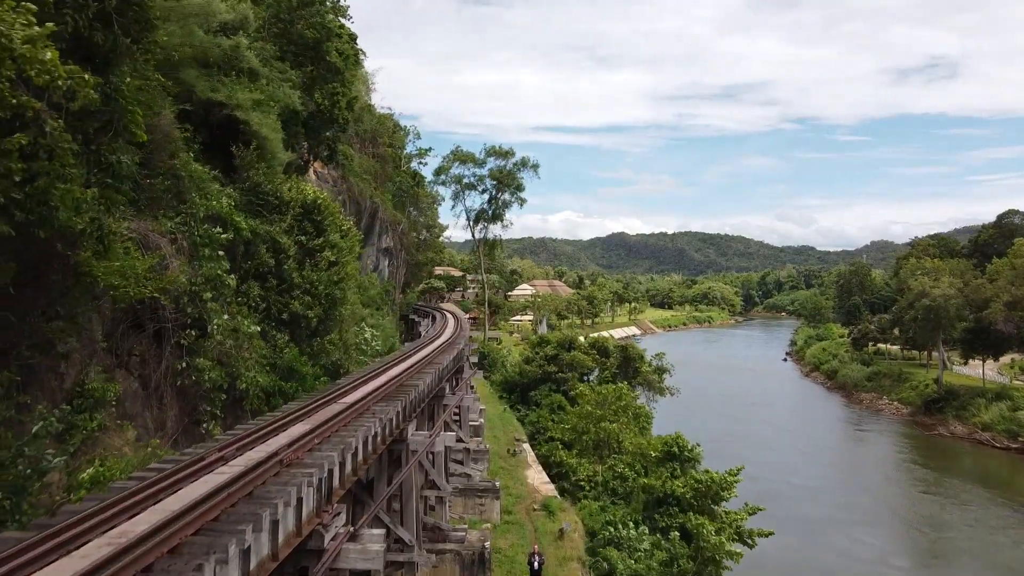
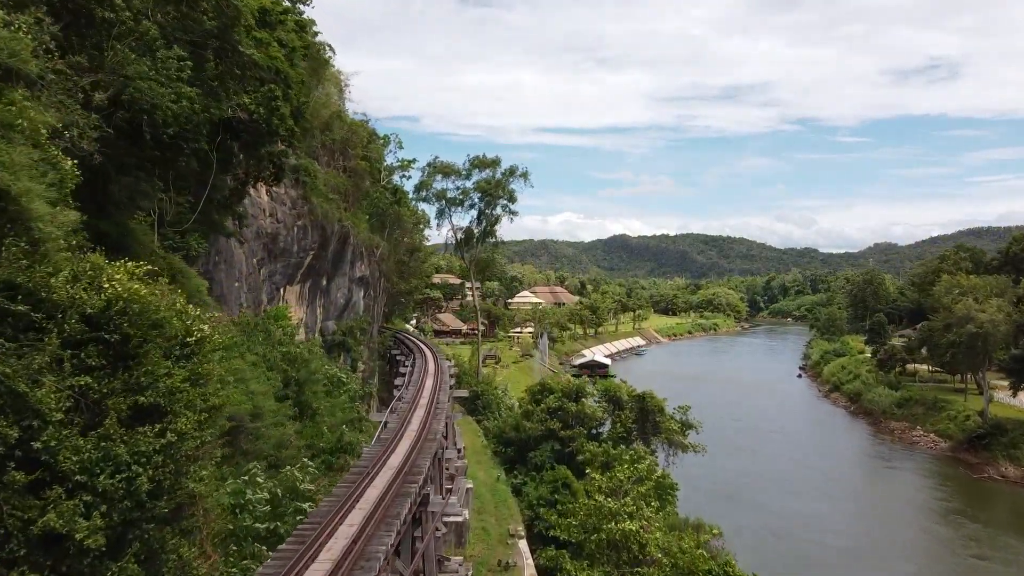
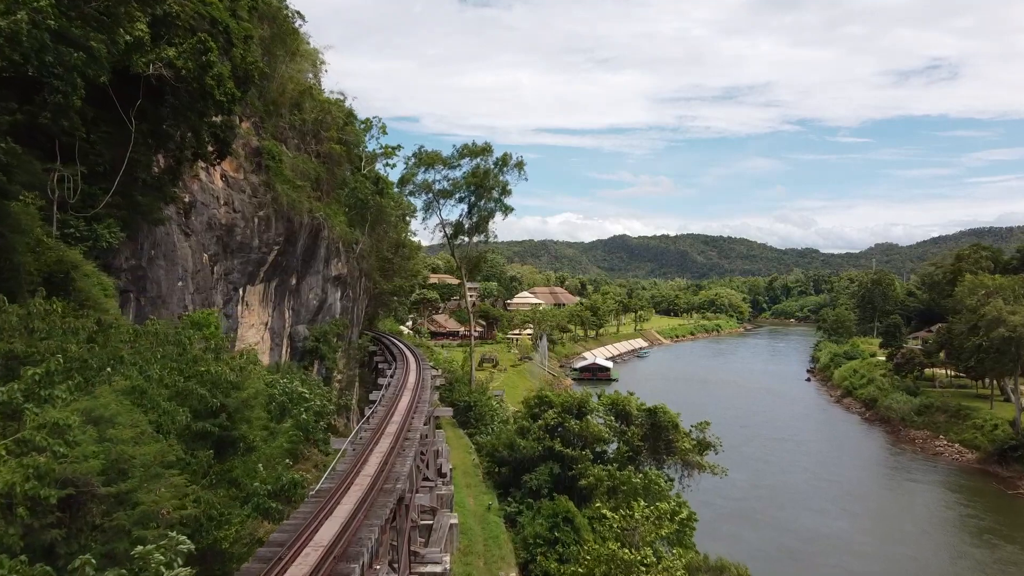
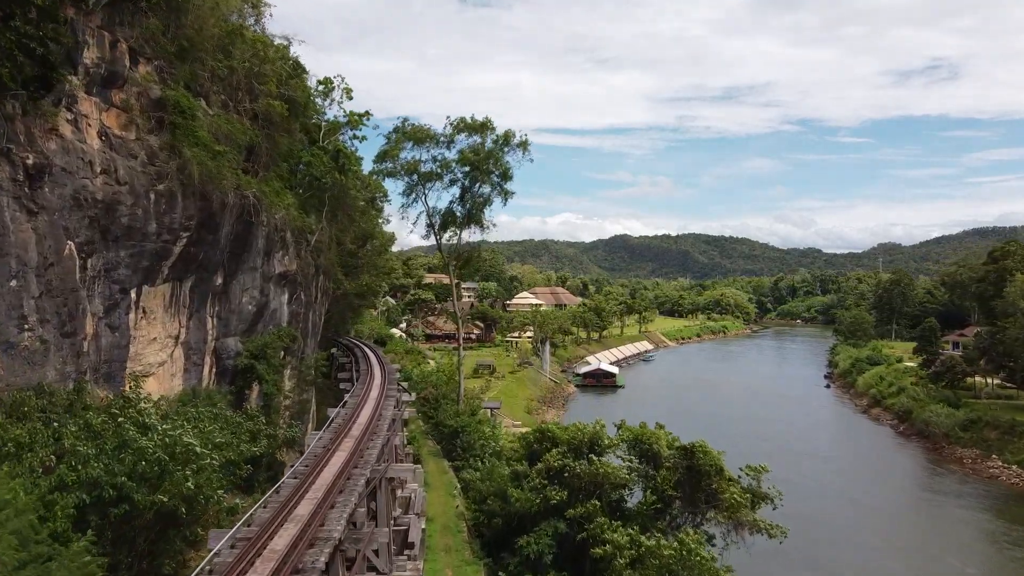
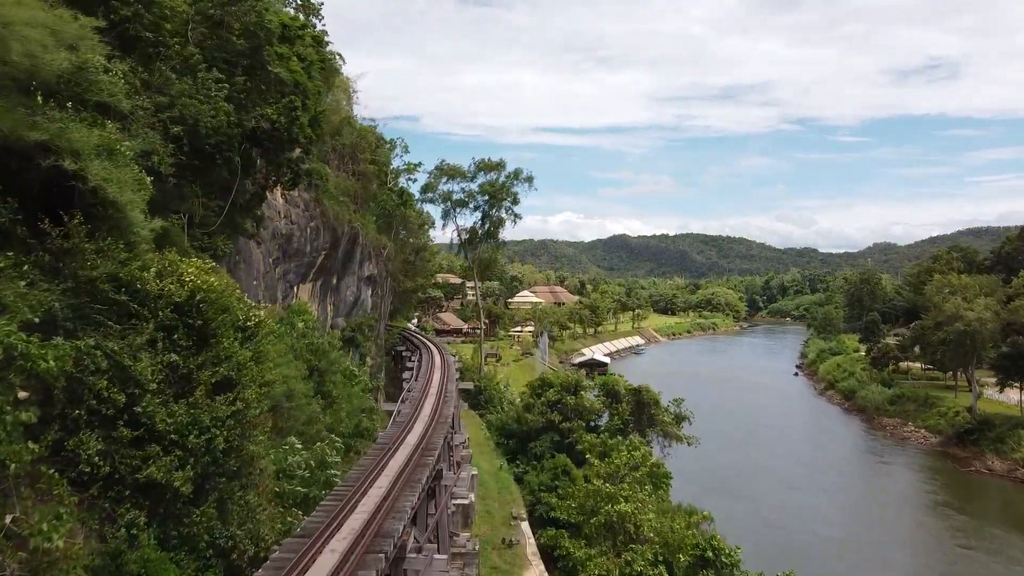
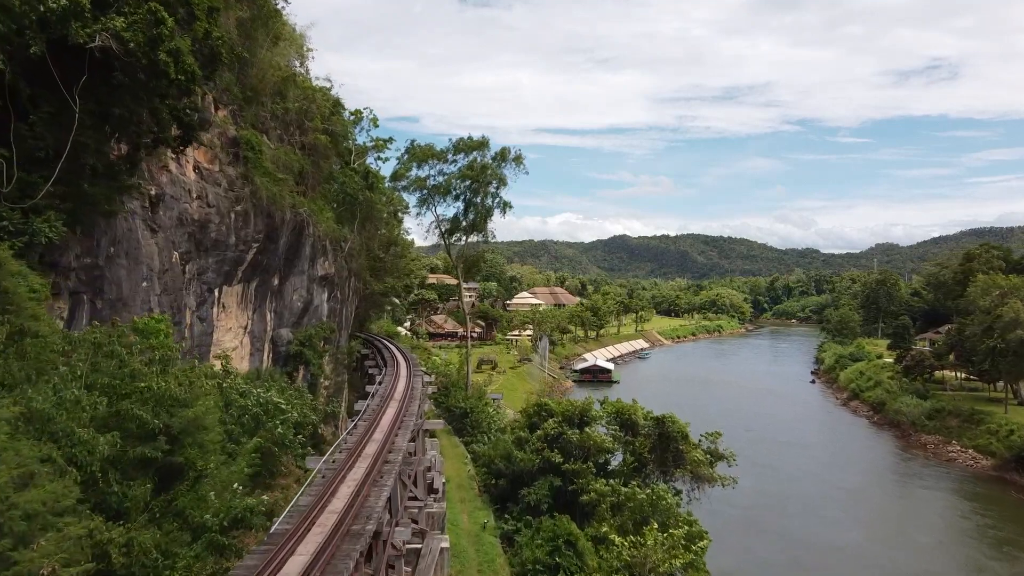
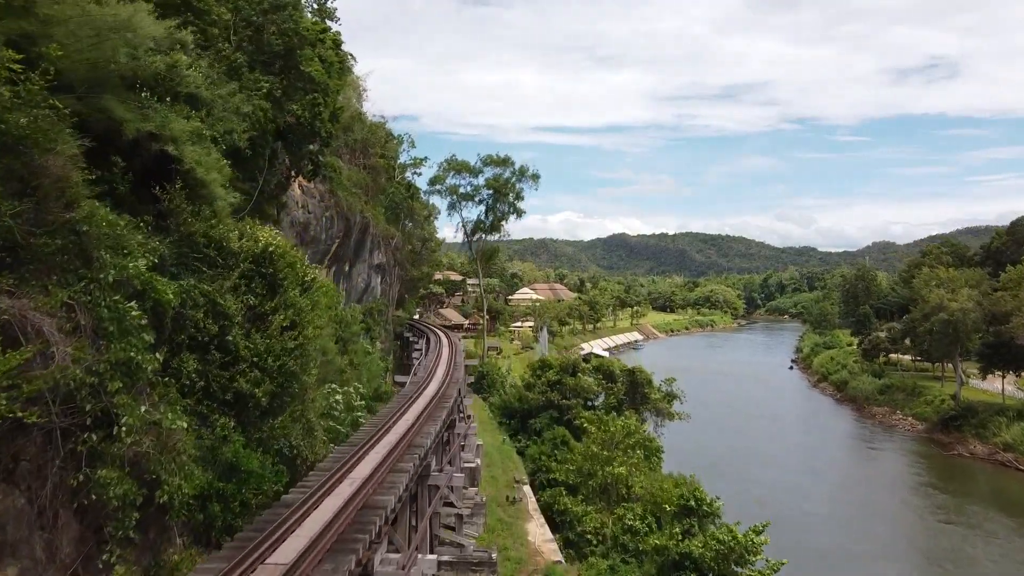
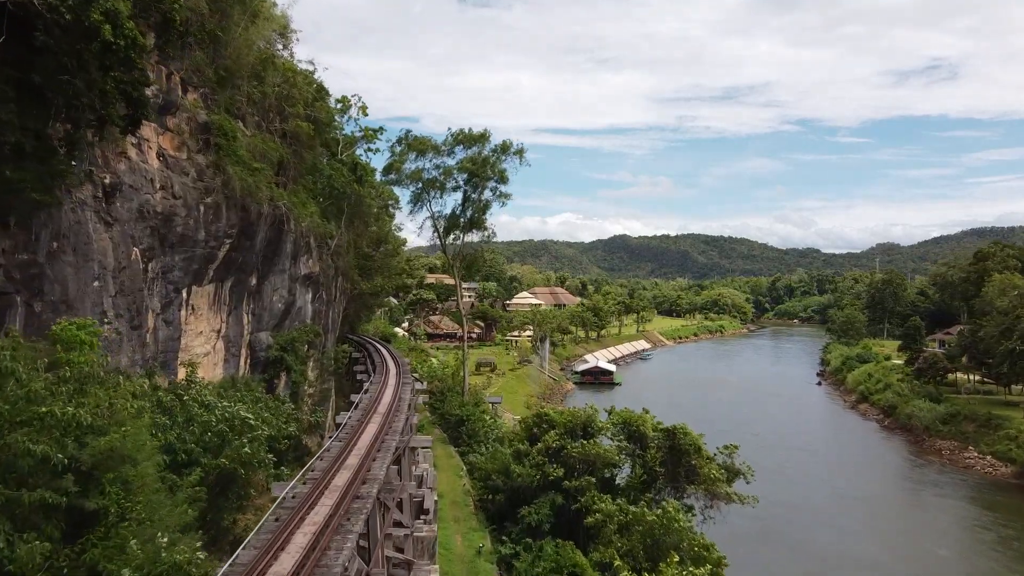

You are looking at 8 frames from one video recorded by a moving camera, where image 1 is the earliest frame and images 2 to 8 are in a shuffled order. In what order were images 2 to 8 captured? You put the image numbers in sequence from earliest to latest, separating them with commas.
7, 5, 2, 3, 6, 8, 4
